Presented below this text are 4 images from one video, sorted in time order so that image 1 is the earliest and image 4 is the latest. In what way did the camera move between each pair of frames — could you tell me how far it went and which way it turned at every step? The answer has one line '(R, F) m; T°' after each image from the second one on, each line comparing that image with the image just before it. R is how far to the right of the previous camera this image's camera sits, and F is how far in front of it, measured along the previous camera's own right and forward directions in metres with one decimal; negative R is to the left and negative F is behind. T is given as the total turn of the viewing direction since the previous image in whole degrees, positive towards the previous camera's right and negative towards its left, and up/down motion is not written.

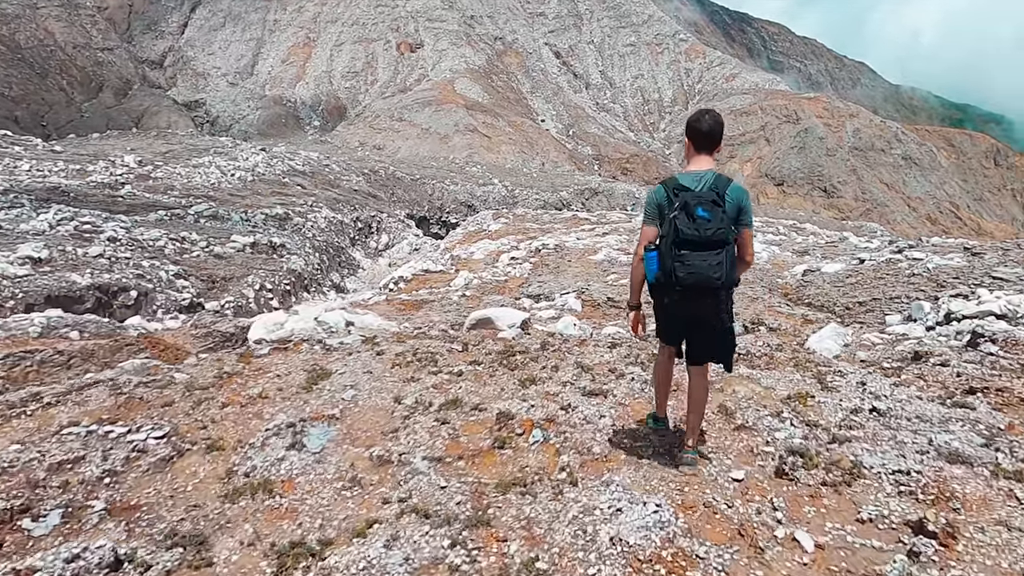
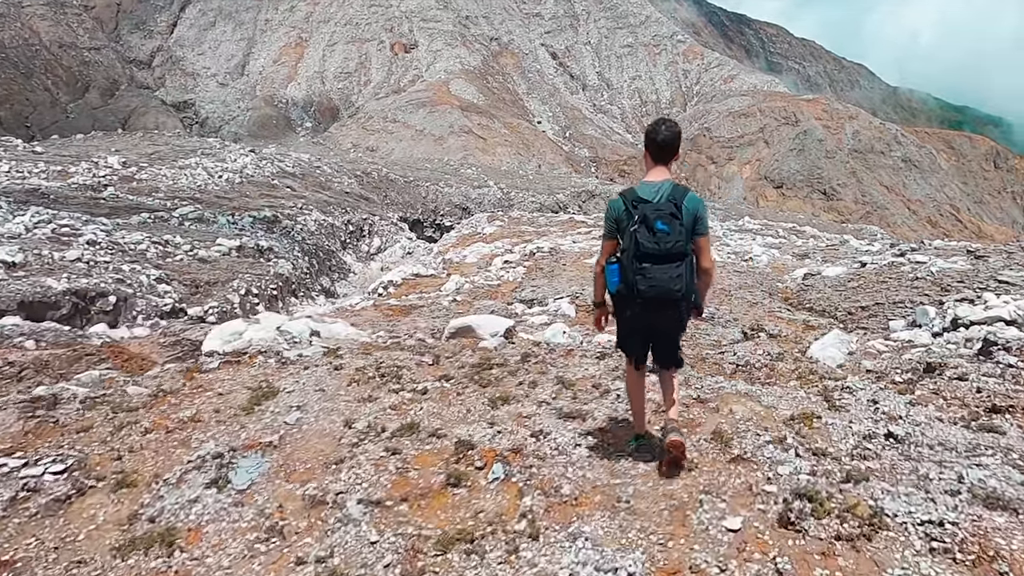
(+0.2, +0.5) m; 0°
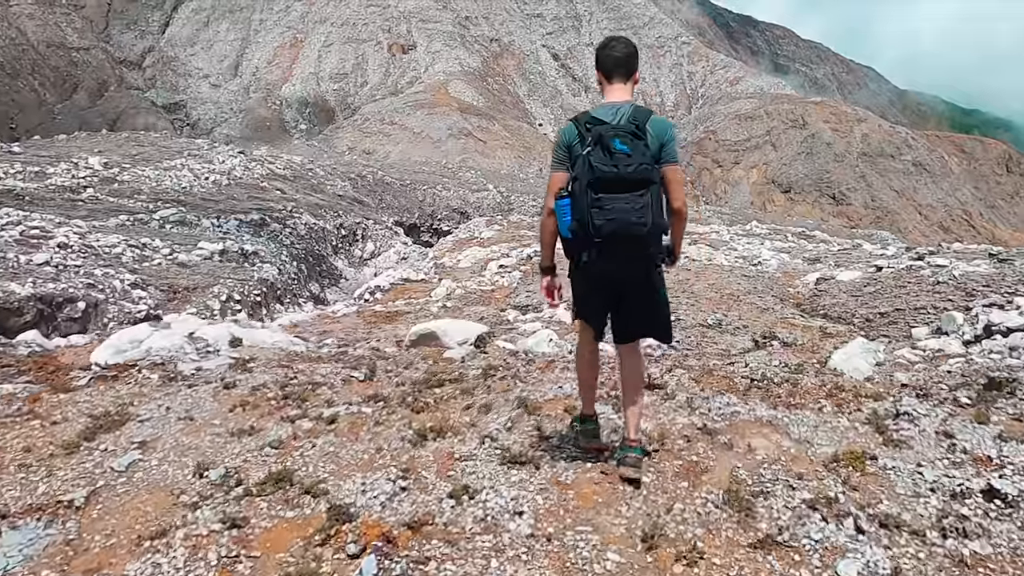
(+0.3, +1.1) m; -1°
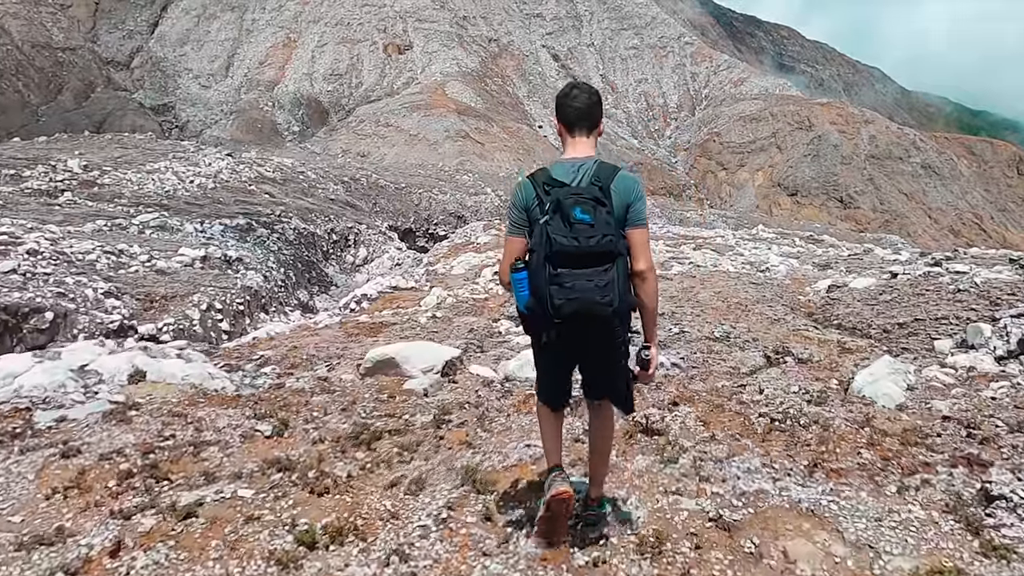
(+0.2, +0.9) m; 0°
